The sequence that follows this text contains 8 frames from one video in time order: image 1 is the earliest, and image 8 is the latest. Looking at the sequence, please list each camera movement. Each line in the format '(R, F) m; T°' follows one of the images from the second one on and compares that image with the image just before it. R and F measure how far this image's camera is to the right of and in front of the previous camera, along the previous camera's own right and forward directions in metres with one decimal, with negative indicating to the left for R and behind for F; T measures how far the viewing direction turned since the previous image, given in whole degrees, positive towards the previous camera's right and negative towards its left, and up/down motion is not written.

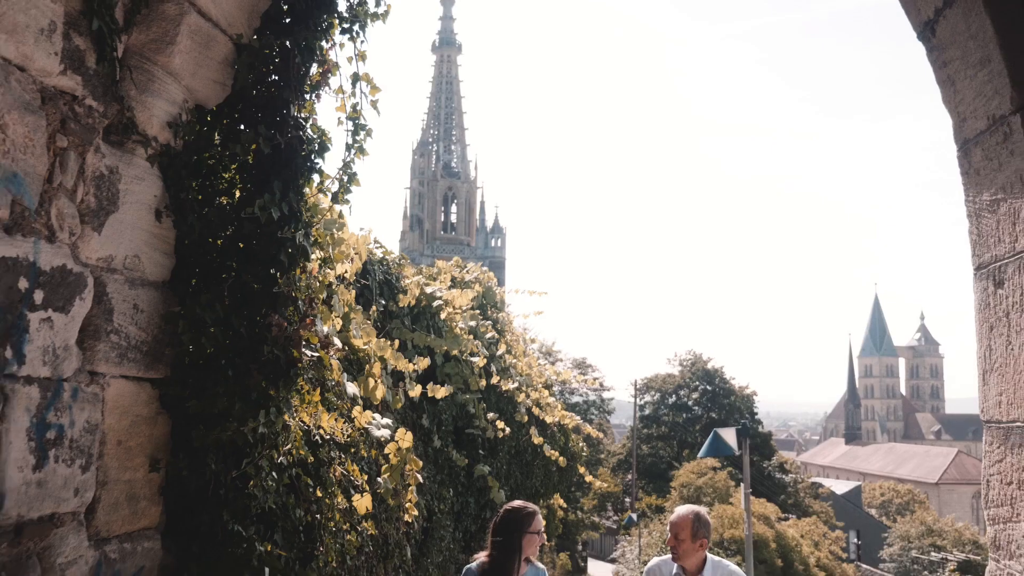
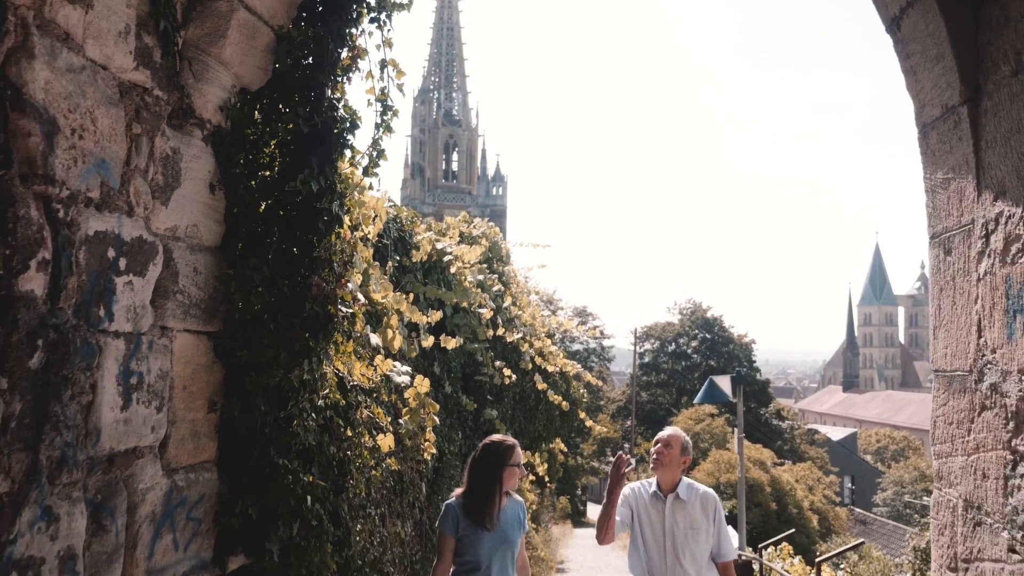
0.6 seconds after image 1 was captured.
(0.0, -0.3) m; 0°
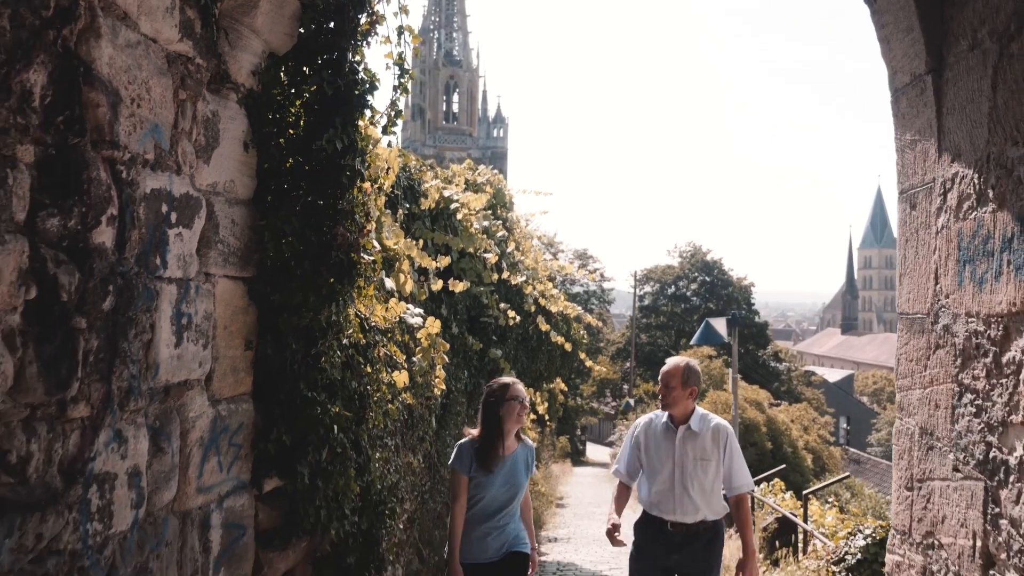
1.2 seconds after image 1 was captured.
(0.0, -0.3) m; 0°
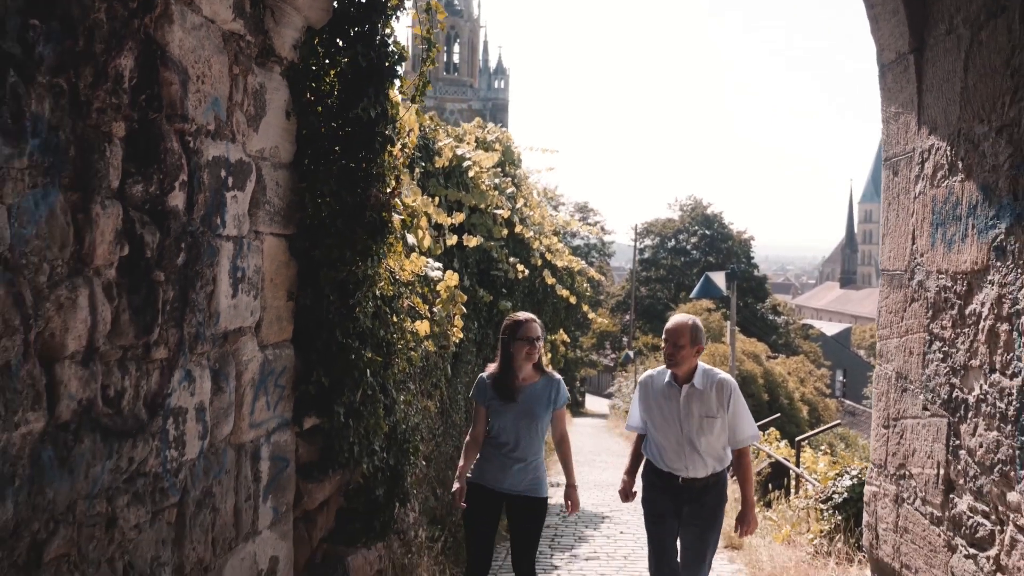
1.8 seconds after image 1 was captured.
(-0.1, -0.3) m; 0°
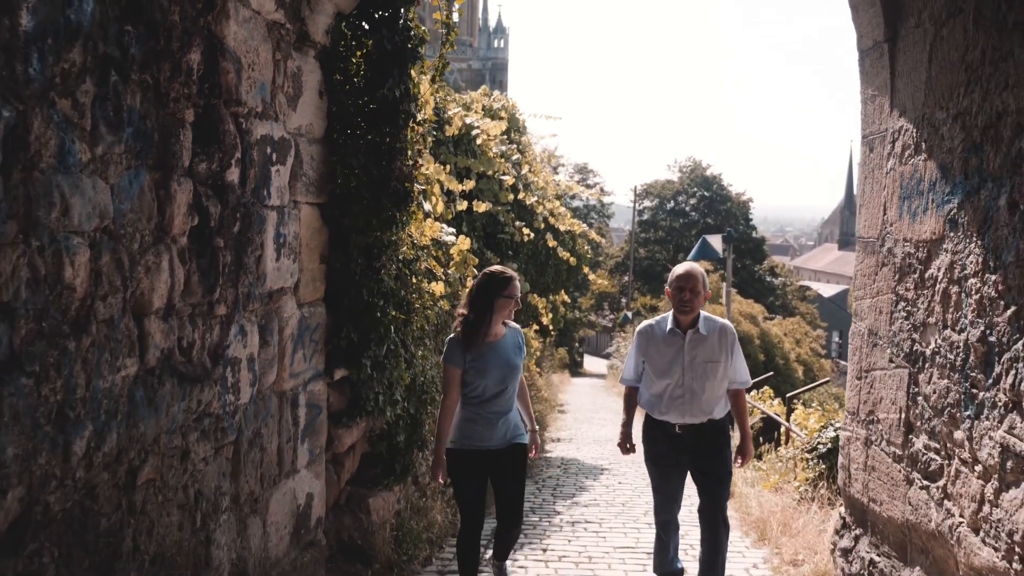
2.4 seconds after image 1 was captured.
(-0.1, -0.4) m; 0°
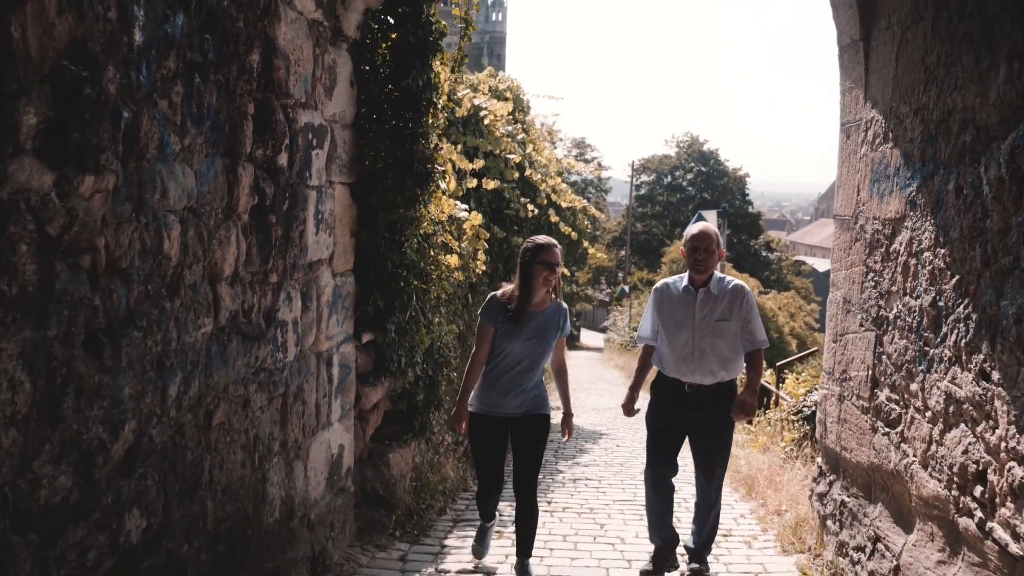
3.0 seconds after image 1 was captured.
(-0.1, -0.4) m; 0°
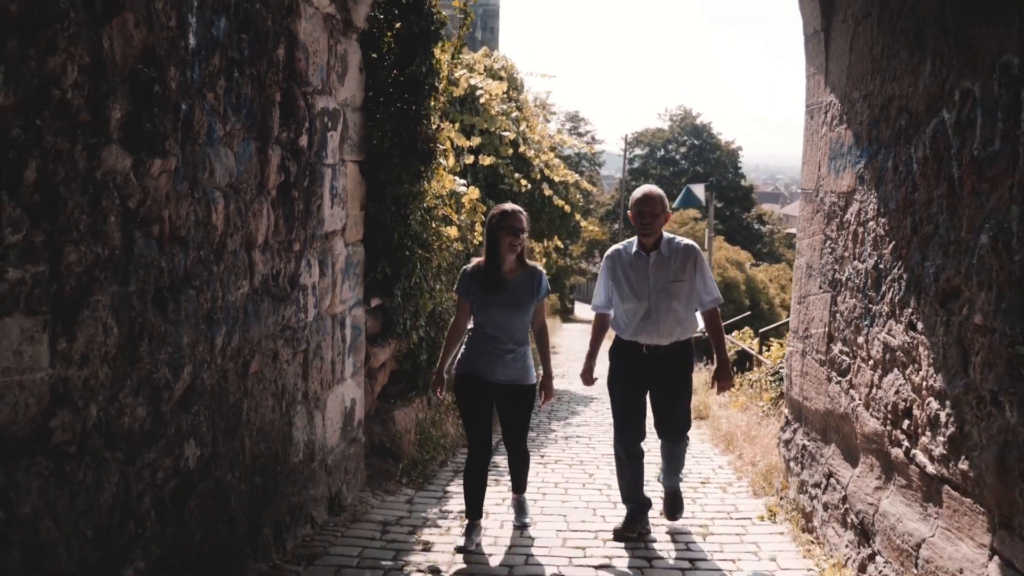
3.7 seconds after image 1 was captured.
(0.0, -0.4) m; 0°
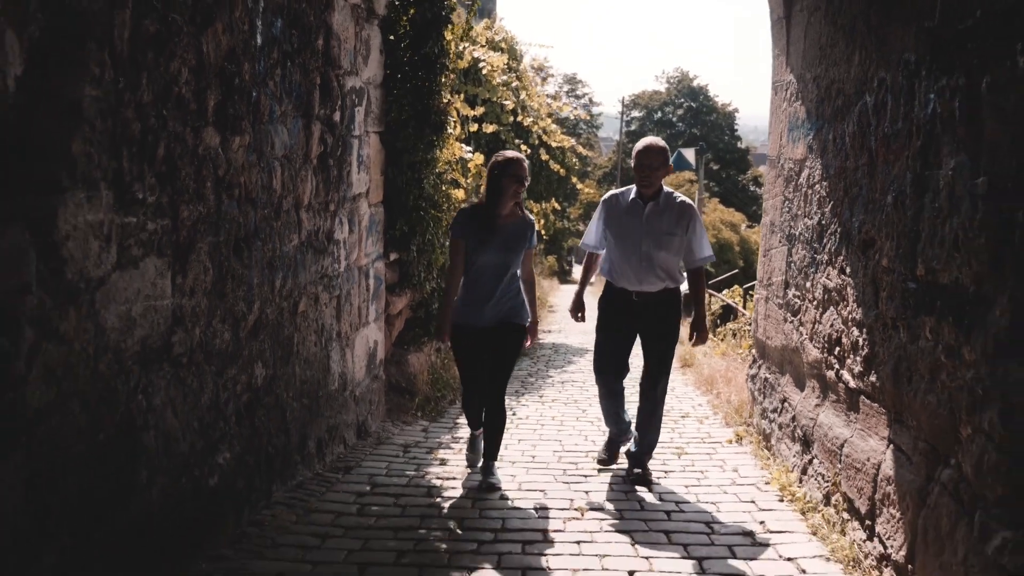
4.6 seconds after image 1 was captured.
(0.0, -0.7) m; 0°
